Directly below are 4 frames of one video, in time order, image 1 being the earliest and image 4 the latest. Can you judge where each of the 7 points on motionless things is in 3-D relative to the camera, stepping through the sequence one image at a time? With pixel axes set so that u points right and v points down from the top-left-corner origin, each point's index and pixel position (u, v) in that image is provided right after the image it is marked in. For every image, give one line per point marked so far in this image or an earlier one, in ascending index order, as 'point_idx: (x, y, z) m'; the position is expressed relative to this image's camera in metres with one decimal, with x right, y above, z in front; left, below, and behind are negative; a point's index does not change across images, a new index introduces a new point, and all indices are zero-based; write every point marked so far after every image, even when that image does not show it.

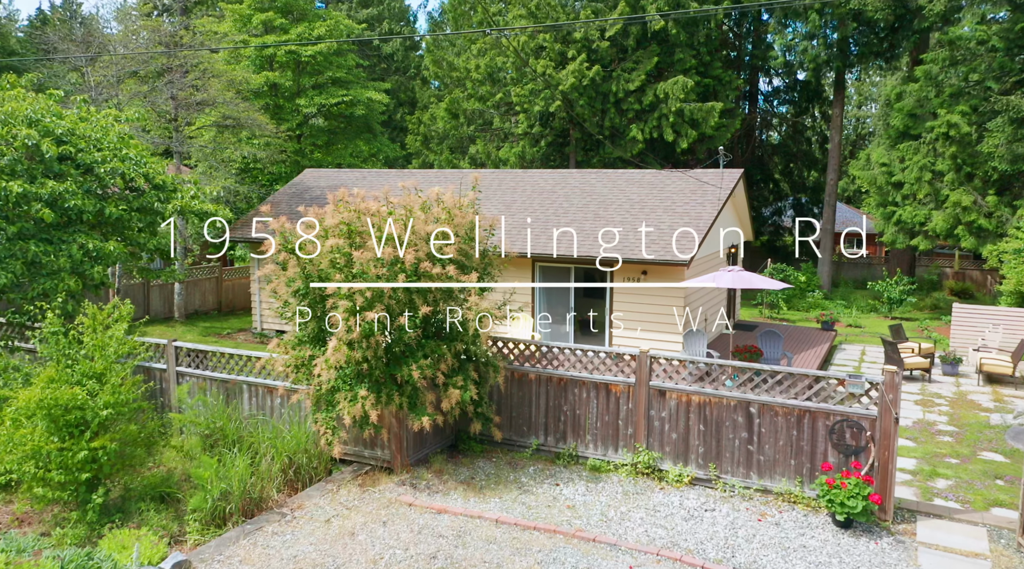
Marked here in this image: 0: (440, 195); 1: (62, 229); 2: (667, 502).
0: (-0.8, +1.0, +9.3) m
1: (-6.3, +0.8, +11.2) m
2: (+1.6, -2.3, +8.4) m
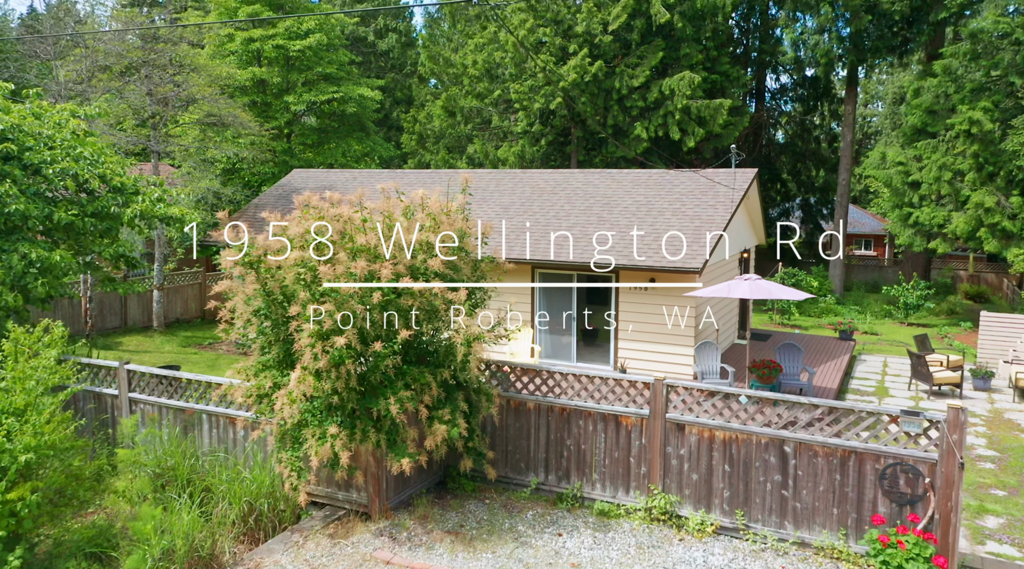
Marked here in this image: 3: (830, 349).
0: (-0.9, +0.9, +8.1) m
1: (-6.3, +0.6, +10.0) m
2: (+1.6, -2.4, +7.2) m
3: (+7.0, -1.4, +17.9) m
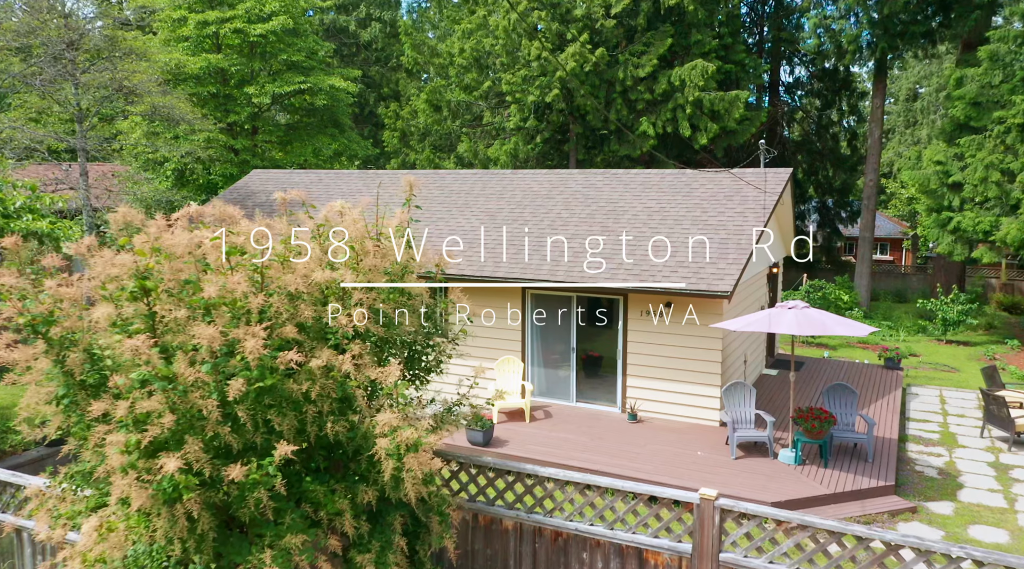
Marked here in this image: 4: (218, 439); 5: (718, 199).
0: (-1.1, +0.5, +5.2) m
1: (-6.5, +0.2, +7.1) m
2: (+1.3, -2.8, +4.3) m
3: (+6.8, -1.8, +15.0) m
4: (-1.6, -0.8, +4.3) m
5: (+3.3, +1.4, +12.9) m
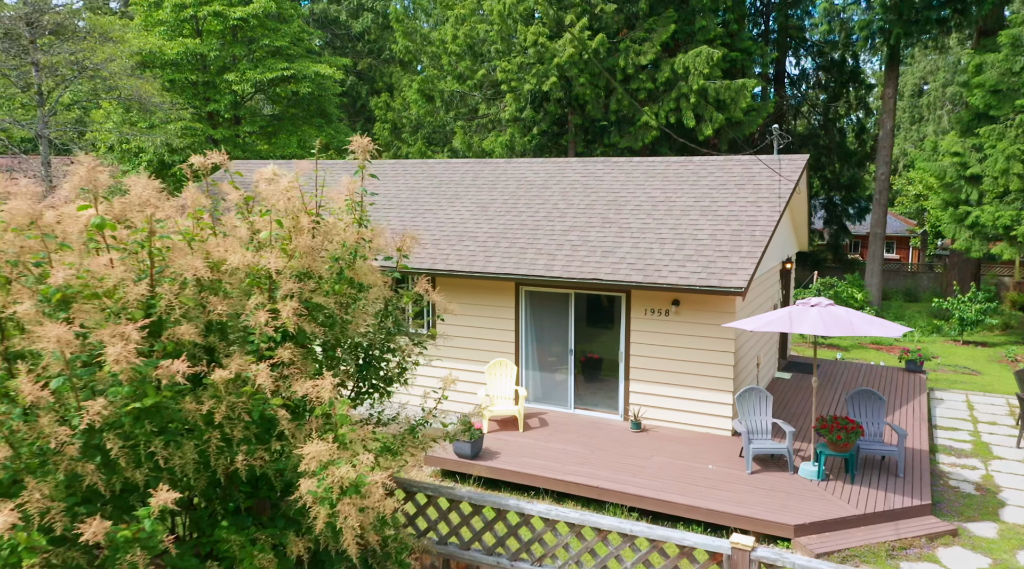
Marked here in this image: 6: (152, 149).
0: (-1.2, +0.5, +4.1) m
1: (-6.7, +0.2, +6.0) m
2: (+1.2, -2.8, +3.1) m
3: (+6.7, -1.7, +13.9) m
4: (-1.7, -0.7, +3.2) m
5: (+3.2, +1.4, +11.8) m
6: (-8.5, +3.2, +18.9) m
